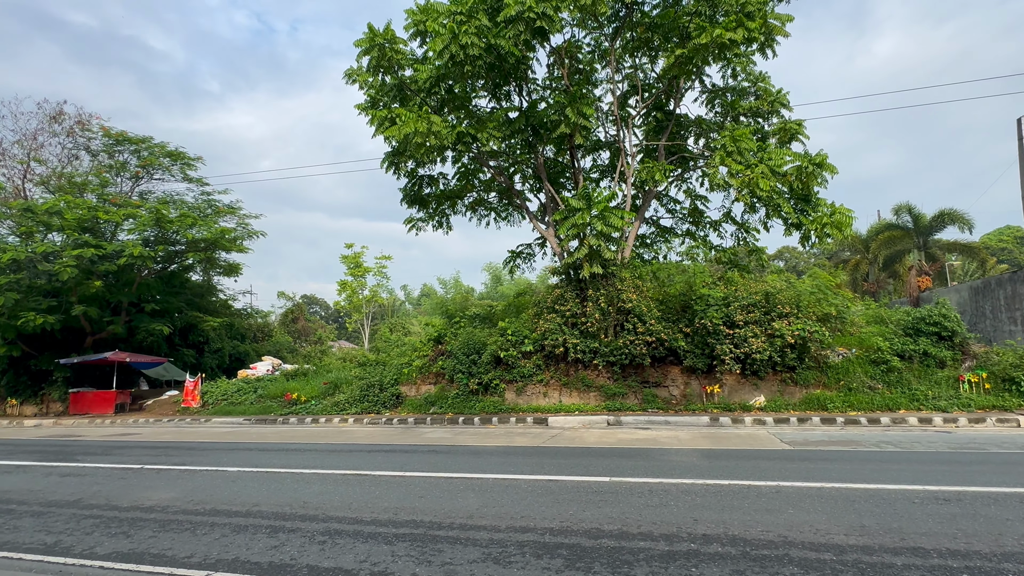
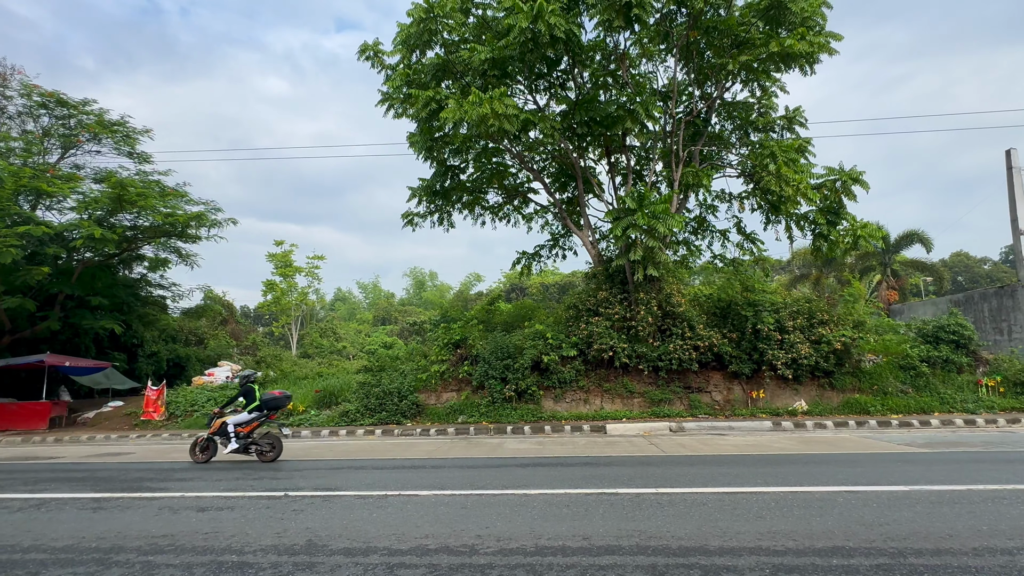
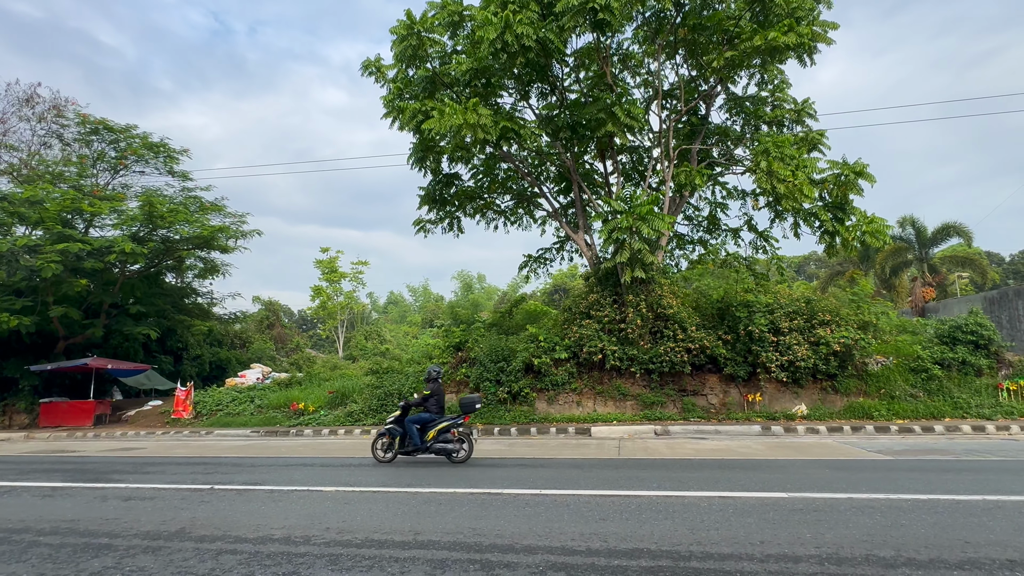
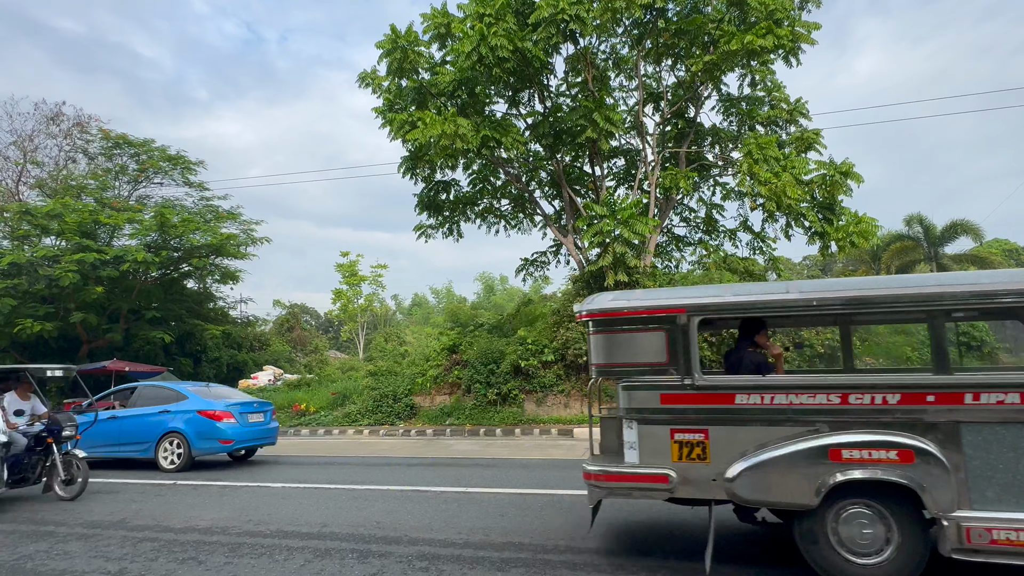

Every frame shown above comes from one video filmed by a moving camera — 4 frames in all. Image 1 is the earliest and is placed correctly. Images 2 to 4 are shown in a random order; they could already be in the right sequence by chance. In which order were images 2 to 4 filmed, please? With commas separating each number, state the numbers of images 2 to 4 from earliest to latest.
4, 3, 2
